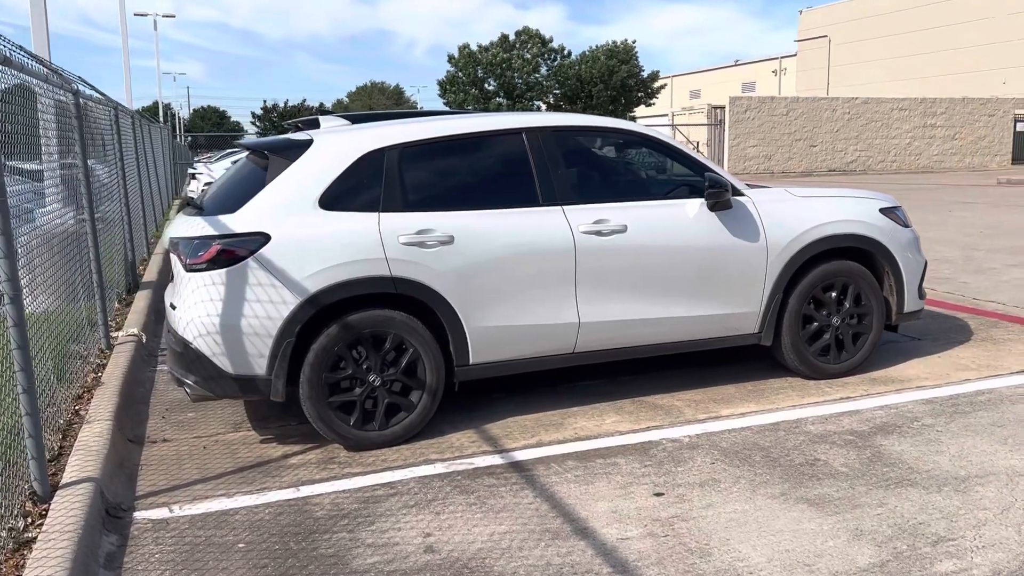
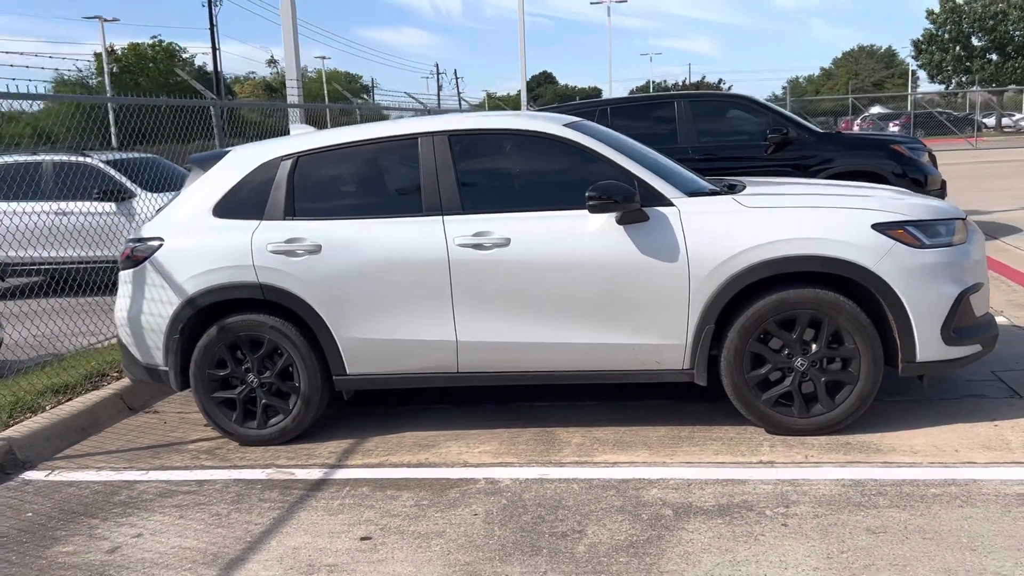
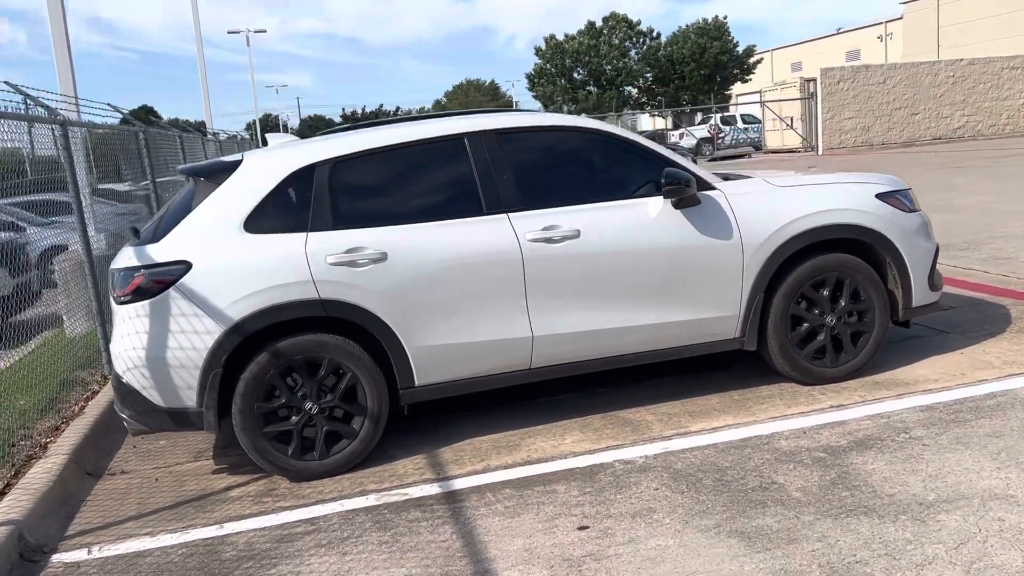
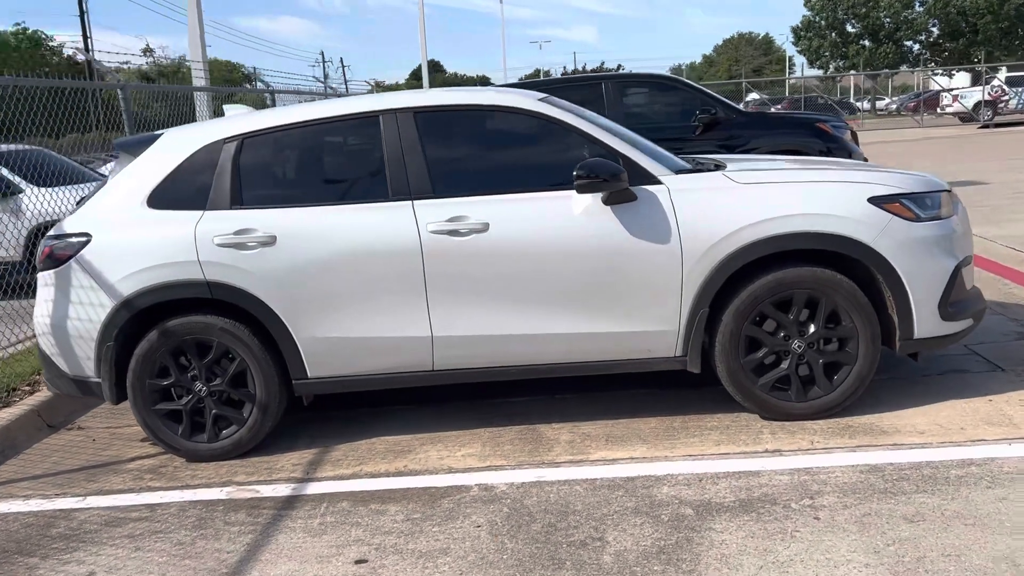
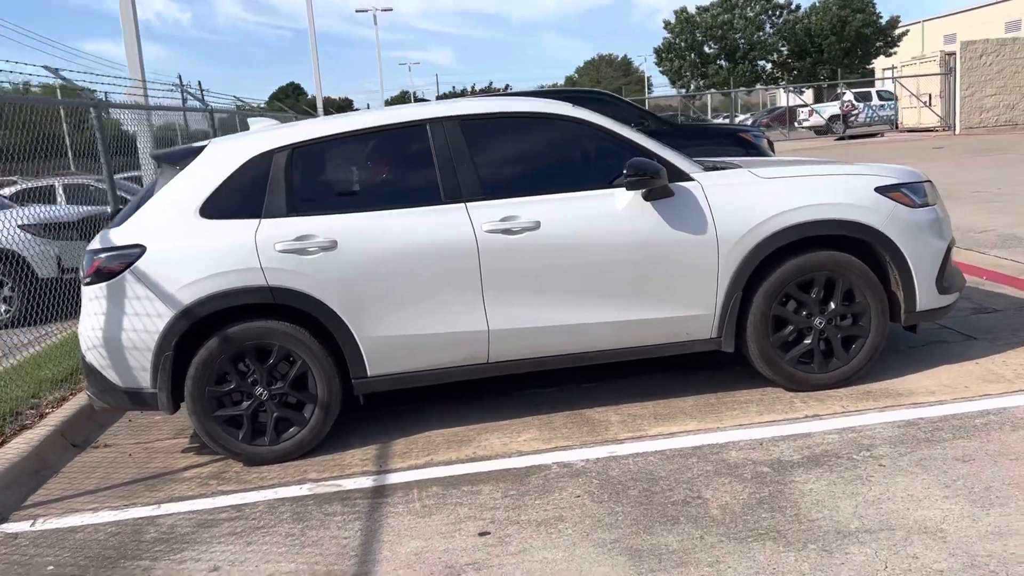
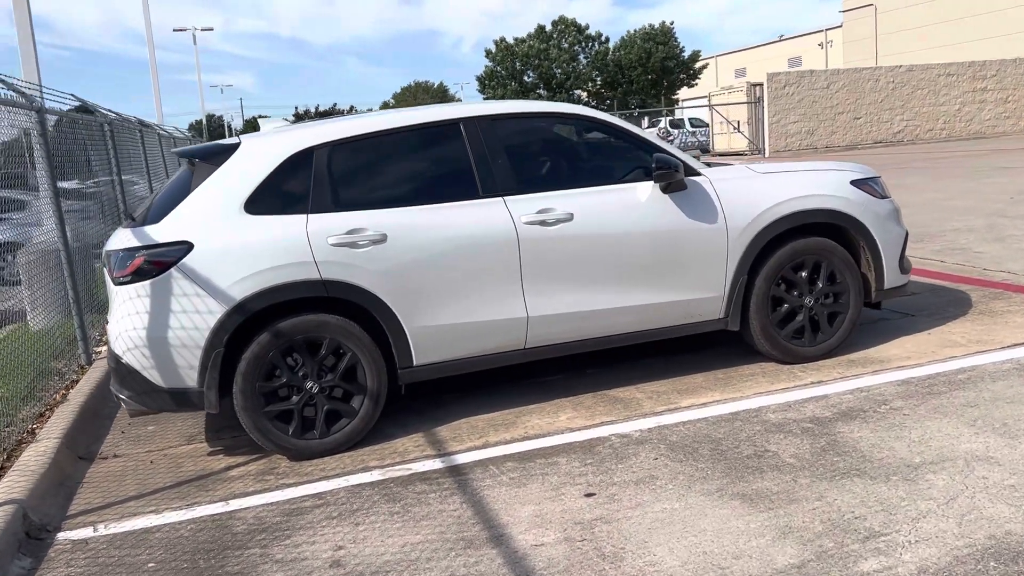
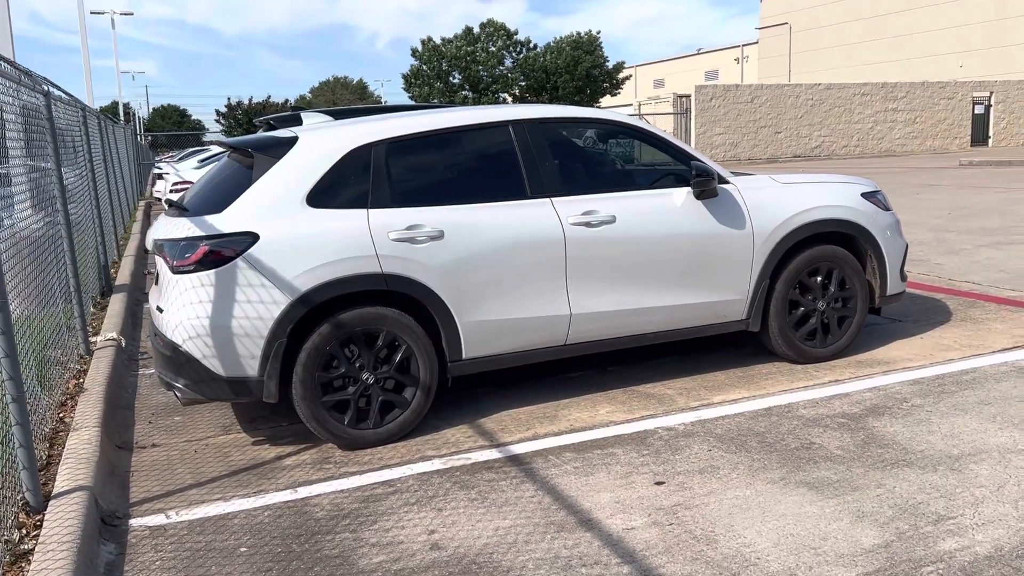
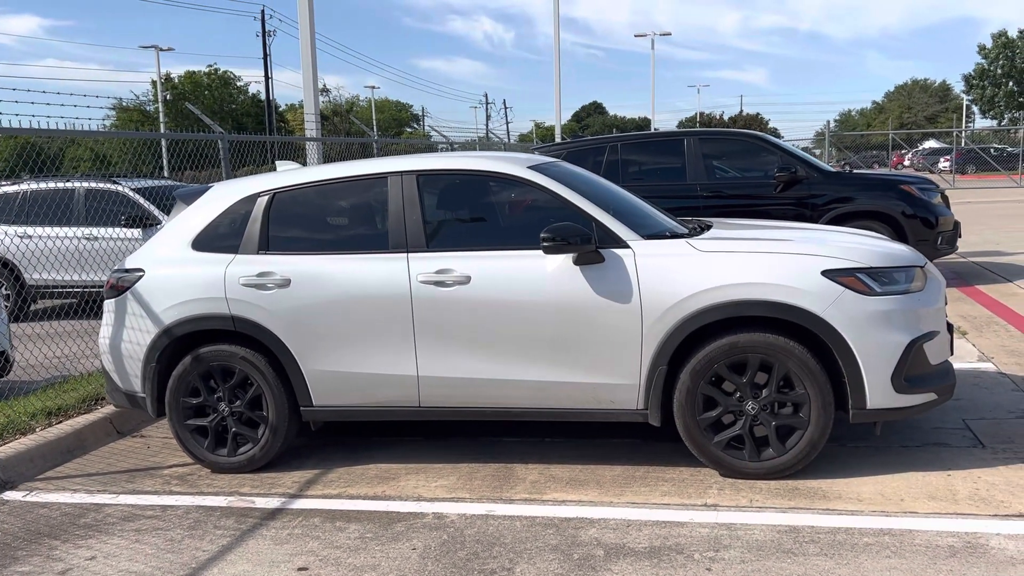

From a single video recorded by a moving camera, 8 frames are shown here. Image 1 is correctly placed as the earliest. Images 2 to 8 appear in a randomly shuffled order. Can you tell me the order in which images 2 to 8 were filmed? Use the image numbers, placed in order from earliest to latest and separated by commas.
7, 6, 3, 5, 4, 2, 8
